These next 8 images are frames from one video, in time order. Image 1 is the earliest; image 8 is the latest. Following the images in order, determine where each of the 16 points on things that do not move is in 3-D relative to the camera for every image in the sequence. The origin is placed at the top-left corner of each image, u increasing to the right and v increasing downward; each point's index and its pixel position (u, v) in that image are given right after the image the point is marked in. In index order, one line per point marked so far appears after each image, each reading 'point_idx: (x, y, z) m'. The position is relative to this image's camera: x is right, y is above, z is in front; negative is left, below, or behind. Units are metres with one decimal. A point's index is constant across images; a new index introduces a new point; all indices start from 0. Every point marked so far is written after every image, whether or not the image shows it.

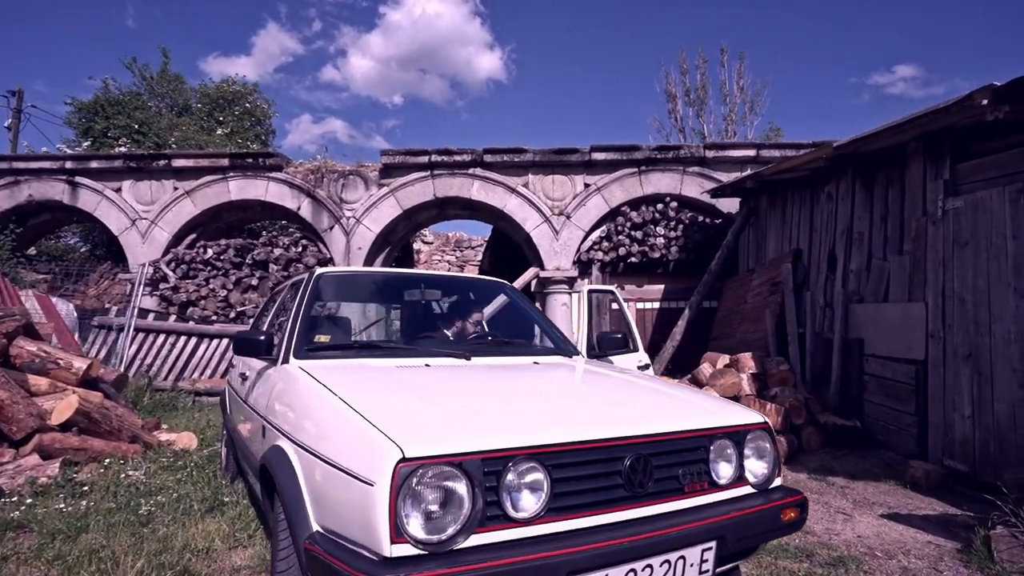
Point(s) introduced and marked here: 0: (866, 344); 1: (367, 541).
0: (+3.9, -0.6, +6.4) m
1: (-0.4, -0.8, +1.8) m
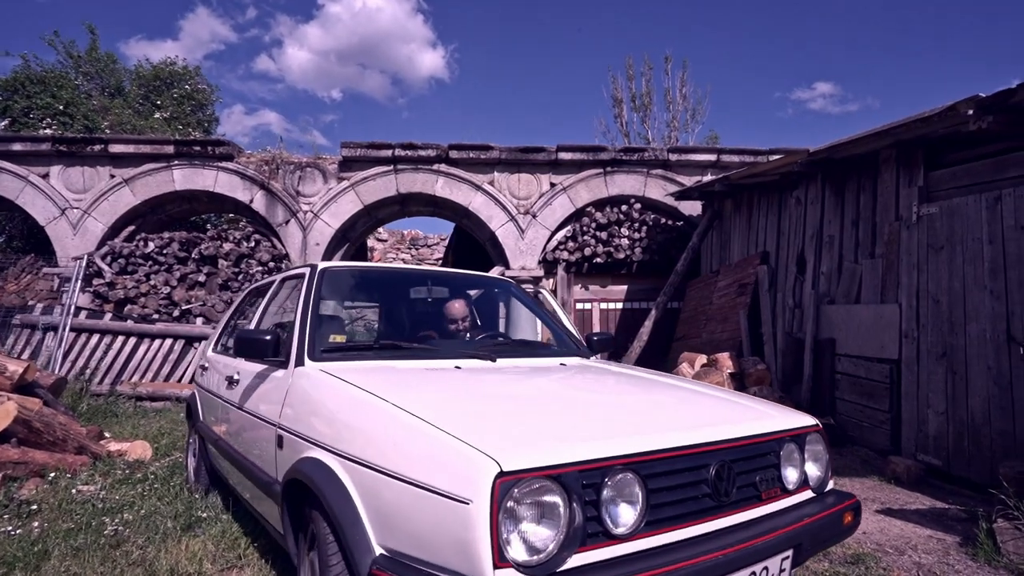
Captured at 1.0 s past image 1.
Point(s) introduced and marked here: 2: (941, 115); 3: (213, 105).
0: (+3.7, -0.6, +6.6) m
1: (-0.1, -0.8, +1.6) m
2: (+3.6, +1.4, +4.8) m
3: (-8.3, +5.1, +16.0) m
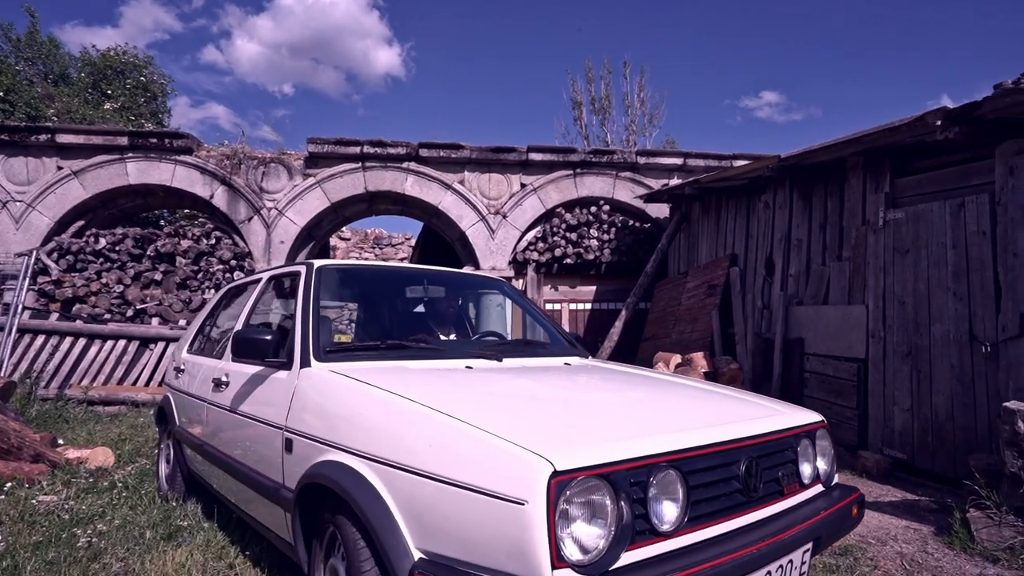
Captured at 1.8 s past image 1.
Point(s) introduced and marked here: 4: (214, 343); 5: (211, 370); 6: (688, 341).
0: (+3.5, -0.7, +6.8) m
1: (0.0, -0.8, +1.6) m
2: (+3.5, +1.4, +5.1) m
3: (-9.2, +5.1, +15.3) m
4: (-2.1, -0.4, +4.3) m
5: (-2.0, -0.5, +3.8) m
6: (+2.6, -0.8, +8.7) m
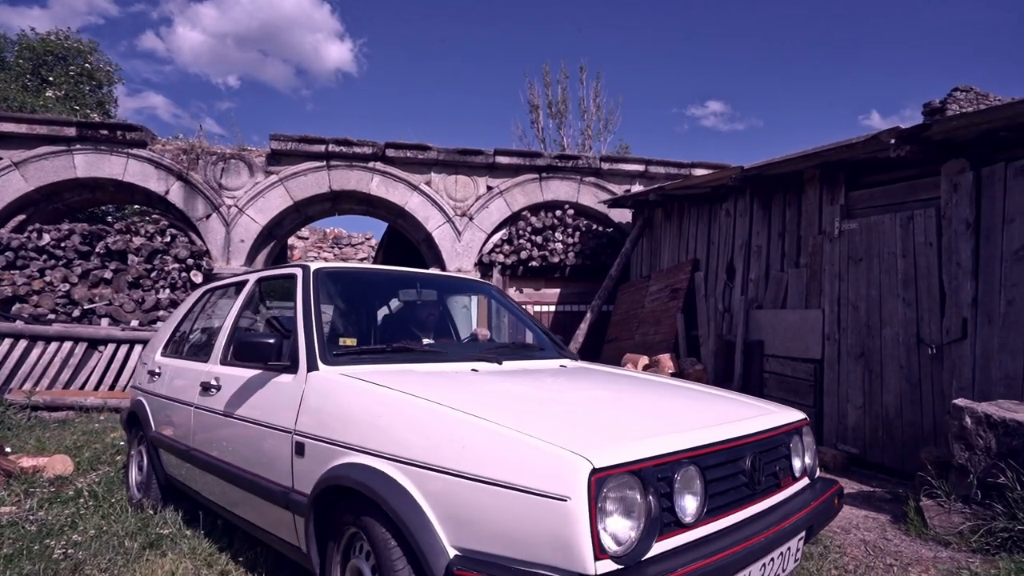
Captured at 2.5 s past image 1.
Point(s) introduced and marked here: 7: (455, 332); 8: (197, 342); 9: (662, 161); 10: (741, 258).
0: (+3.2, -0.7, +7.2) m
1: (+0.1, -0.8, +1.7) m
2: (+3.3, +1.4, +5.4) m
3: (-10.1, +5.1, +14.6) m
4: (-2.2, -0.4, +4.2) m
5: (-2.0, -0.5, +3.7) m
6: (+2.2, -0.8, +9.0) m
7: (-0.4, -0.3, +3.5) m
8: (-2.3, -0.4, +4.2) m
9: (+3.1, +2.6, +11.9) m
10: (+3.1, +0.4, +7.8) m
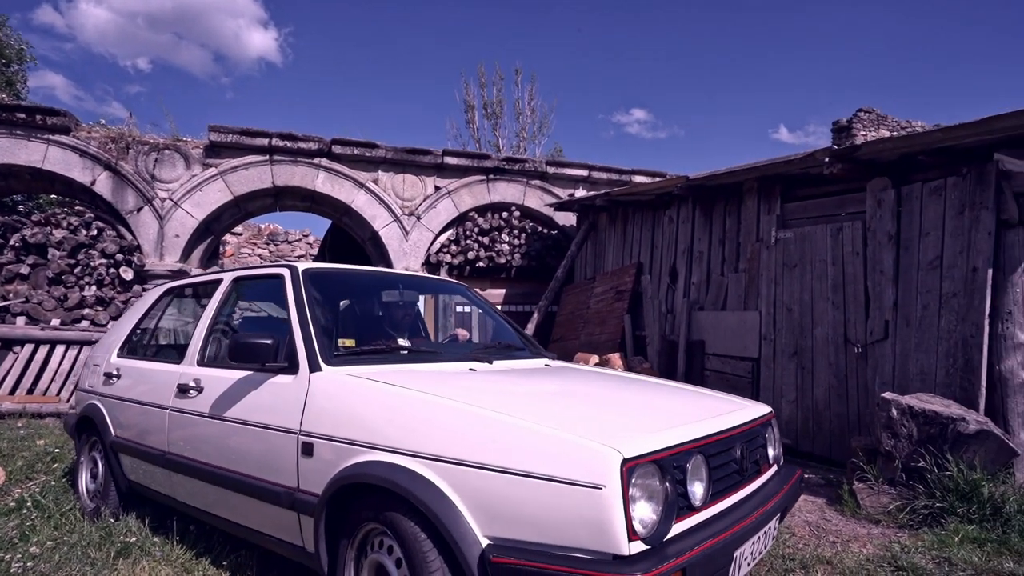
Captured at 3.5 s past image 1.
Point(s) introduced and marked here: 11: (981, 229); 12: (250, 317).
0: (+2.6, -0.8, +7.7) m
1: (+0.3, -0.8, +1.8) m
2: (+3.0, +1.3, +6.0) m
3: (-11.4, +5.2, +13.5) m
4: (-2.4, -0.4, +4.0) m
5: (-2.1, -0.5, +3.6) m
6: (+1.4, -0.9, +9.3) m
7: (-0.5, -0.3, +3.6) m
8: (-2.4, -0.4, +4.1) m
9: (+2.0, +2.6, +12.4) m
10: (+2.5, +0.4, +8.3) m
11: (+3.9, +0.5, +4.8) m
12: (-1.7, -0.2, +3.6) m
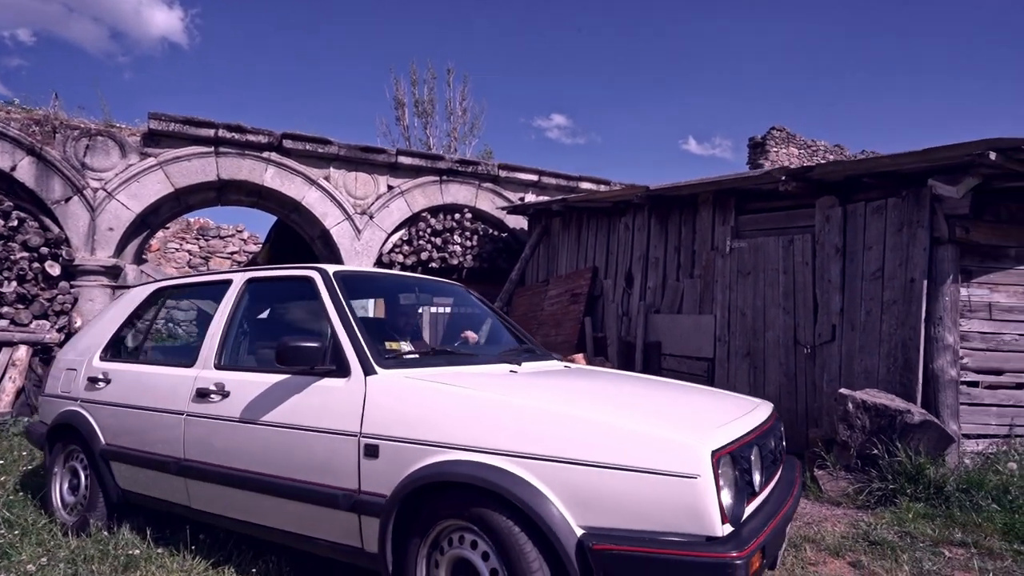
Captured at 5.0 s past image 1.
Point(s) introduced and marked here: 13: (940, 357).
0: (+2.1, -0.8, +8.2) m
1: (+0.6, -0.9, +2.0) m
2: (+2.8, +1.3, +6.5) m
3: (-12.4, +5.4, +12.0) m
4: (-2.3, -0.4, +3.8) m
5: (-2.0, -0.5, +3.5) m
6: (+0.7, -0.9, +9.6) m
7: (-0.3, -0.3, +3.7) m
8: (-2.3, -0.4, +3.9) m
9: (+1.0, +2.5, +12.7) m
10: (+1.9, +0.3, +8.7) m
11: (+3.9, +0.4, +5.5) m
12: (-1.6, -0.2, +3.5) m
13: (+4.0, -0.6, +5.4) m
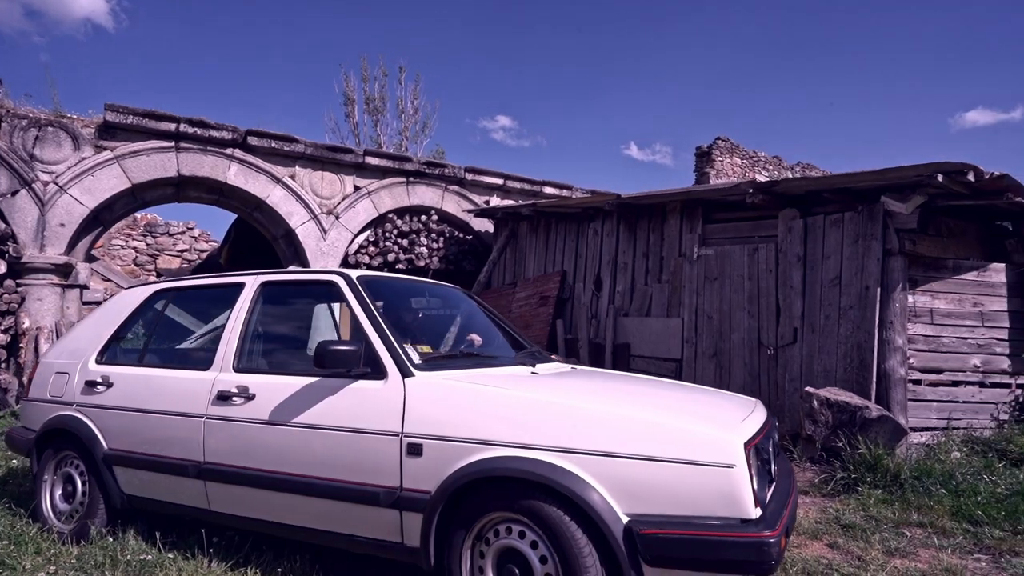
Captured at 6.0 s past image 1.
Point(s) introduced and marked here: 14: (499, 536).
0: (+1.8, -0.9, +8.5) m
1: (+0.8, -0.9, +2.3) m
2: (+2.6, +1.2, +7.0) m
3: (-13.0, +5.4, +10.9) m
4: (-2.2, -0.4, +3.8) m
5: (-1.9, -0.6, +3.5) m
6: (+0.2, -1.0, +9.9) m
7: (-0.3, -0.3, +3.9) m
8: (-2.3, -0.4, +3.8) m
9: (+0.2, +2.5, +12.9) m
10: (+1.5, +0.3, +9.1) m
11: (+3.8, +0.3, +6.1) m
12: (-1.5, -0.2, +3.5) m
13: (+3.9, -0.7, +6.0) m
14: (-0.1, -1.1, +2.6) m
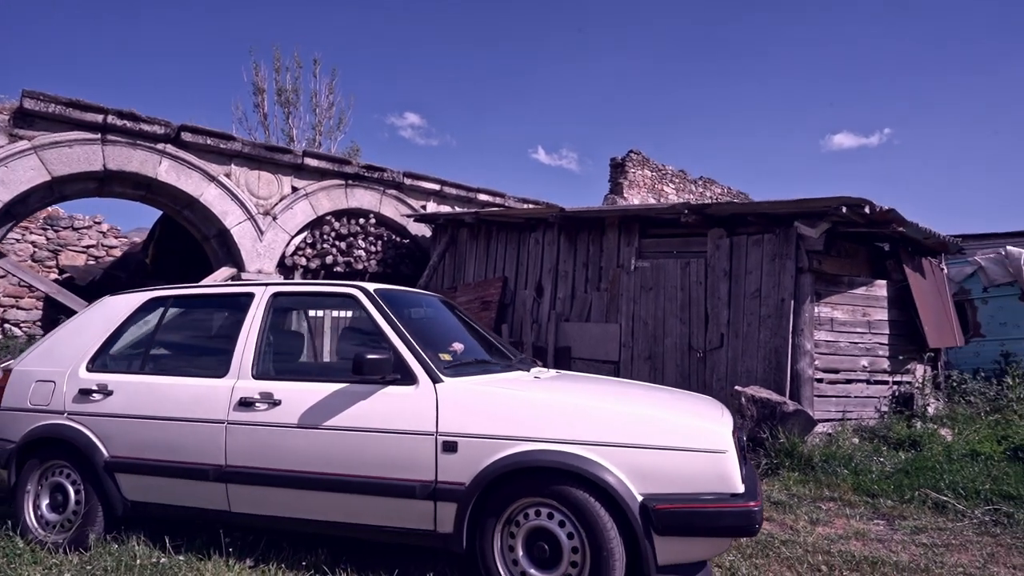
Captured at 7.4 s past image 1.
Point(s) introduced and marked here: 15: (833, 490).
0: (+1.0, -1.0, +9.2) m
1: (+1.0, -1.0, +2.9) m
2: (+2.1, +1.1, +7.7) m
3: (-14.0, +5.5, +9.2) m
4: (-2.2, -0.5, +3.9) m
5: (-1.8, -0.6, +3.6) m
6: (-0.8, -1.1, +10.2) m
7: (-0.3, -0.4, +4.2) m
8: (-2.3, -0.5, +3.9) m
9: (-1.3, +2.4, +13.3) m
10: (+0.6, +0.1, +9.7) m
11: (+3.3, +0.2, +7.0) m
12: (-1.4, -0.3, +3.7) m
13: (+3.5, -0.9, +7.0) m
14: (+0.1, -1.2, +3.0) m
15: (+3.0, -1.9, +5.4) m
